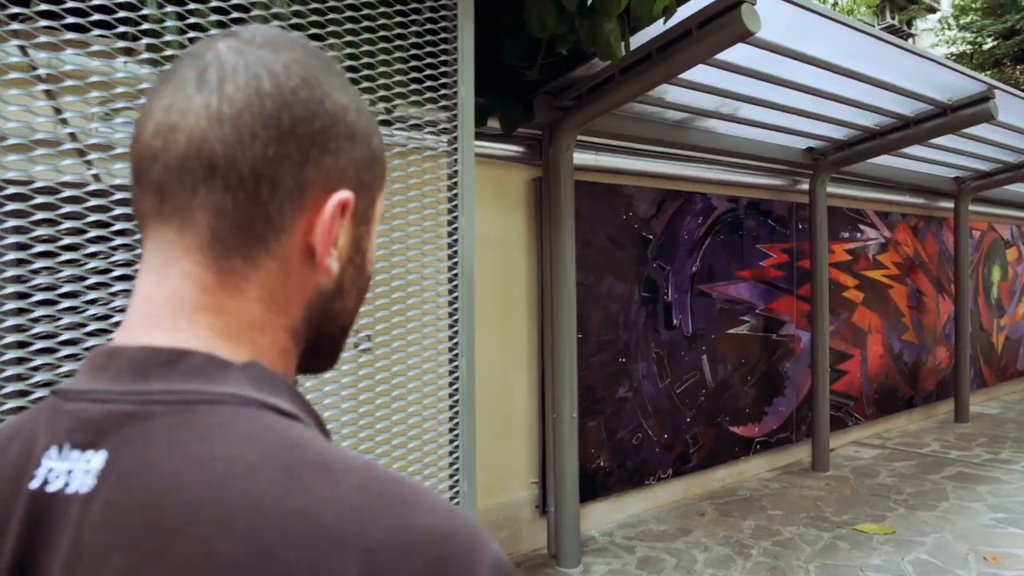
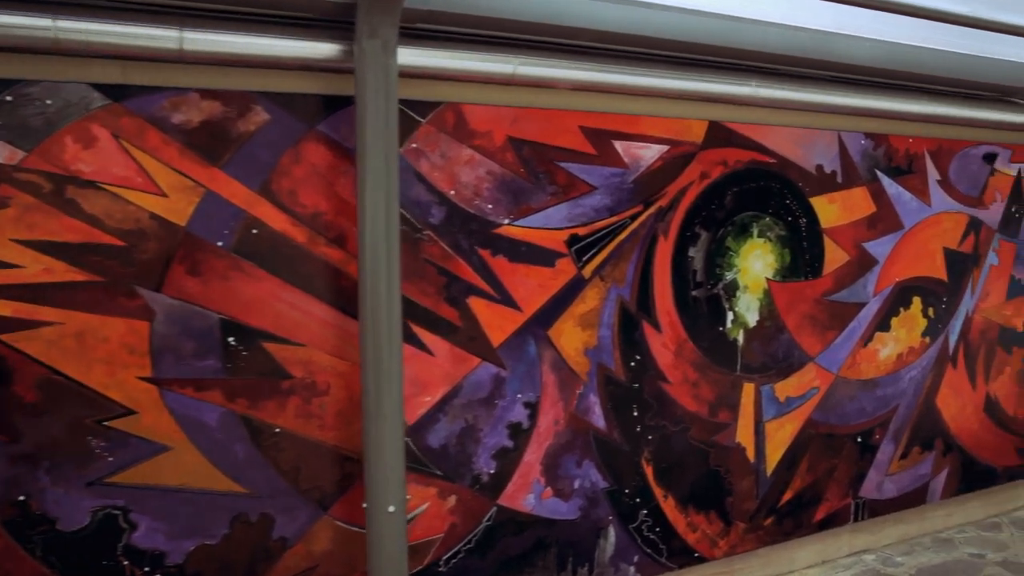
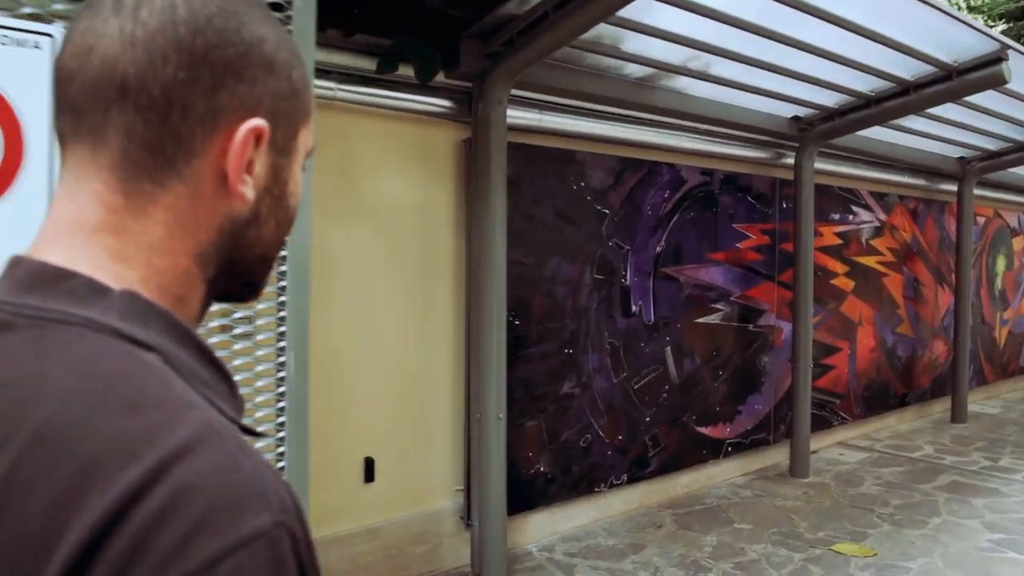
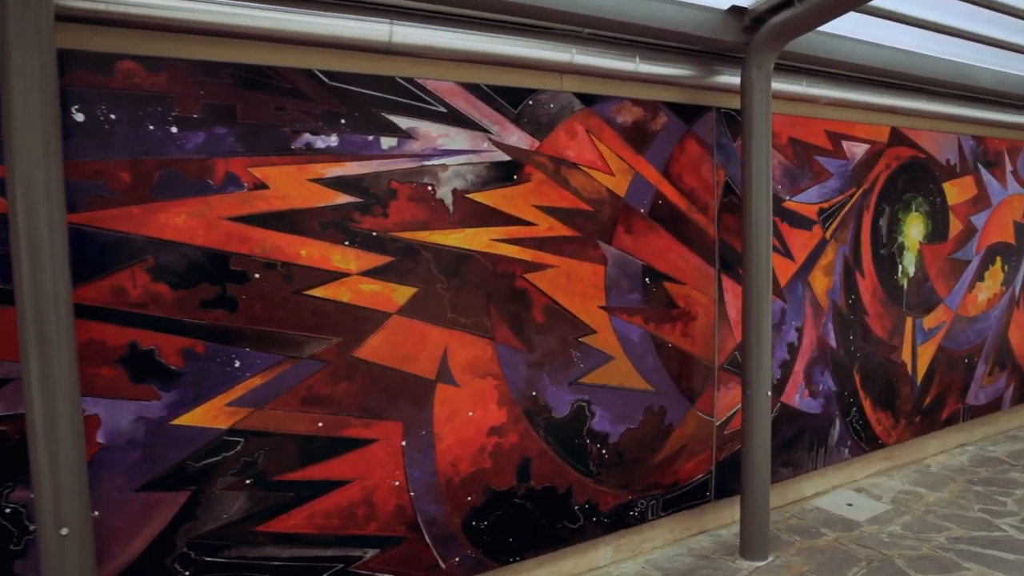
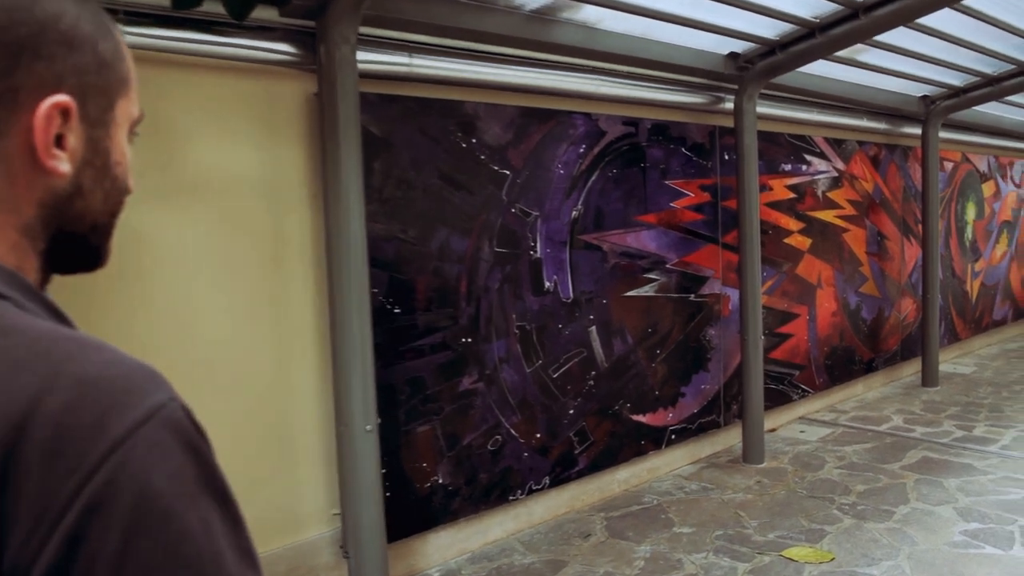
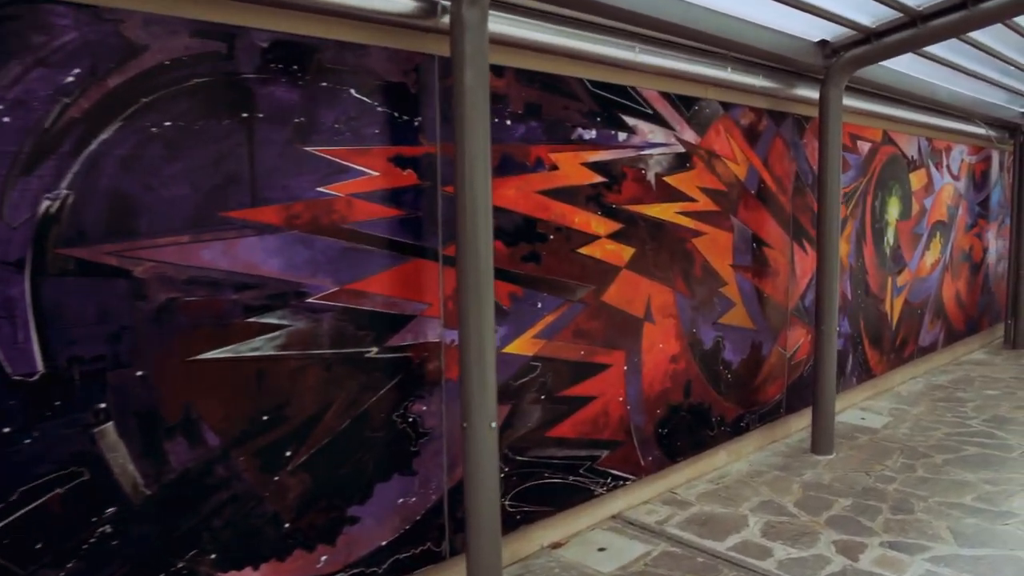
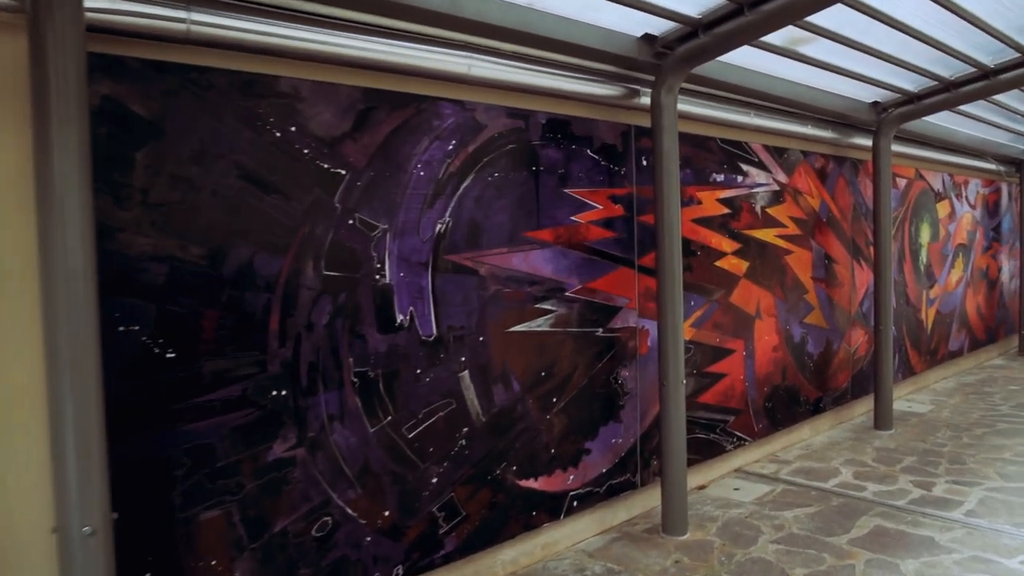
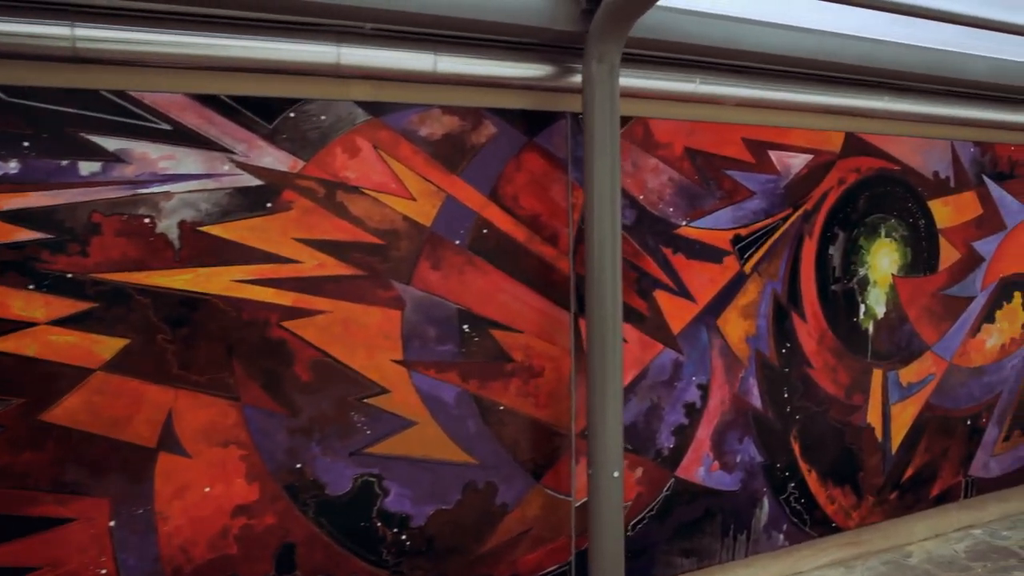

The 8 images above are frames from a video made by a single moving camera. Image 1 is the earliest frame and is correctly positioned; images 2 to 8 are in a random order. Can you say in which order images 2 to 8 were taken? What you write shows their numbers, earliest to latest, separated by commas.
3, 5, 7, 6, 4, 8, 2
